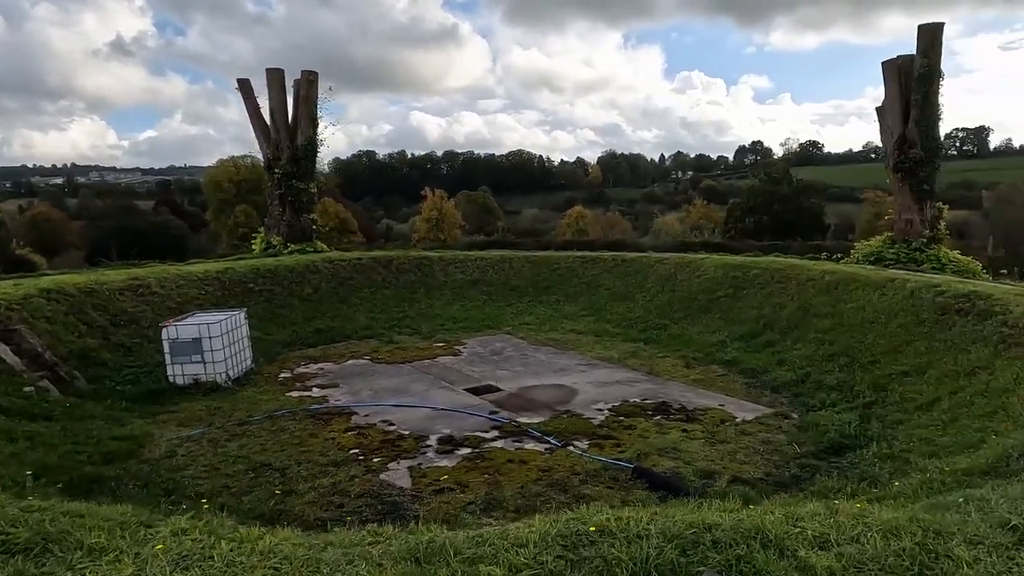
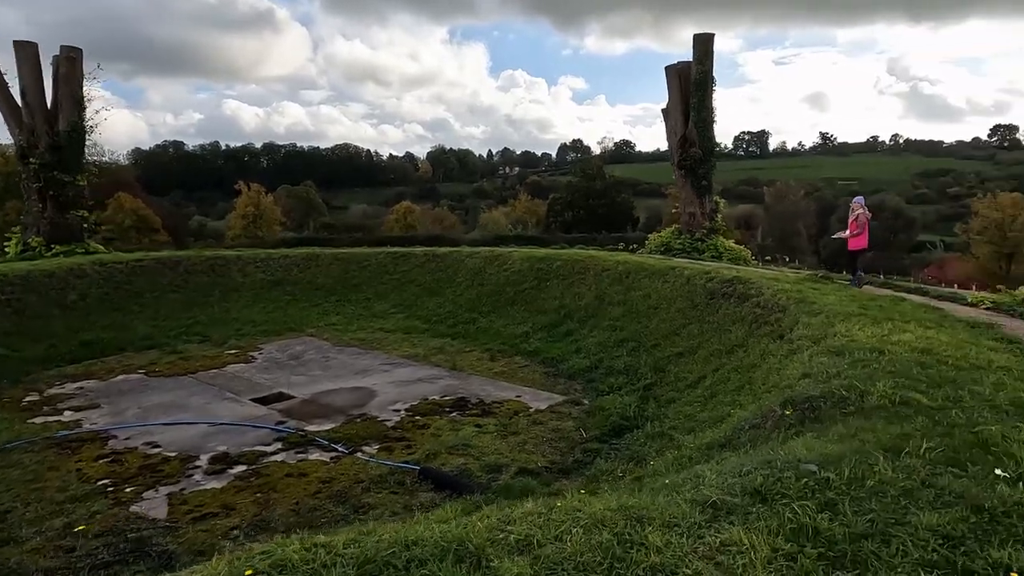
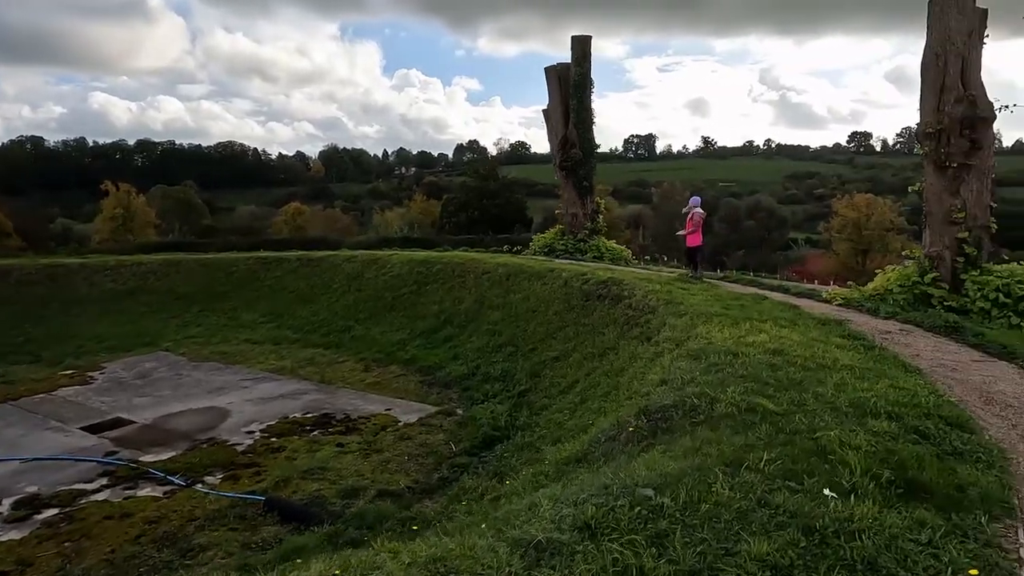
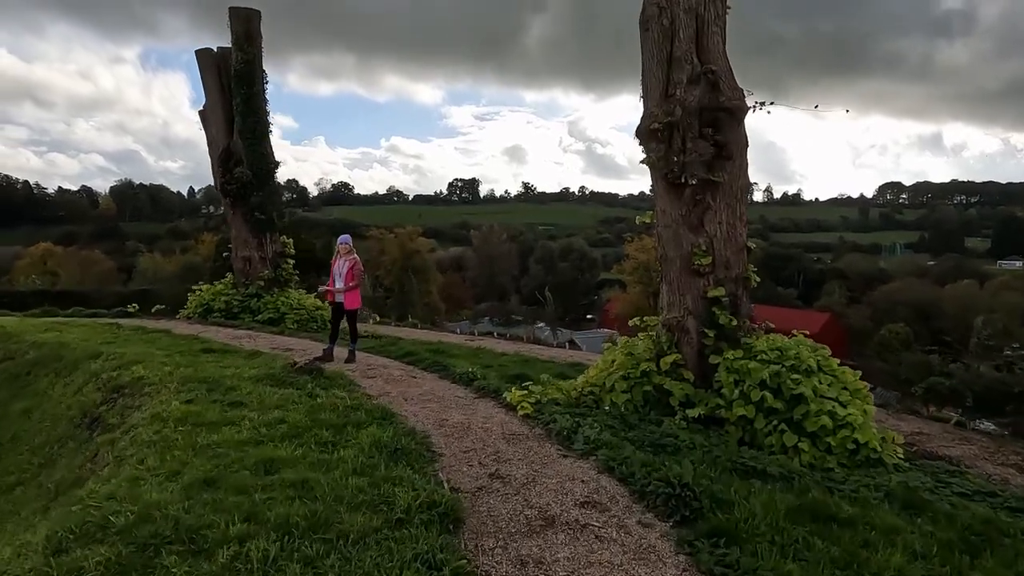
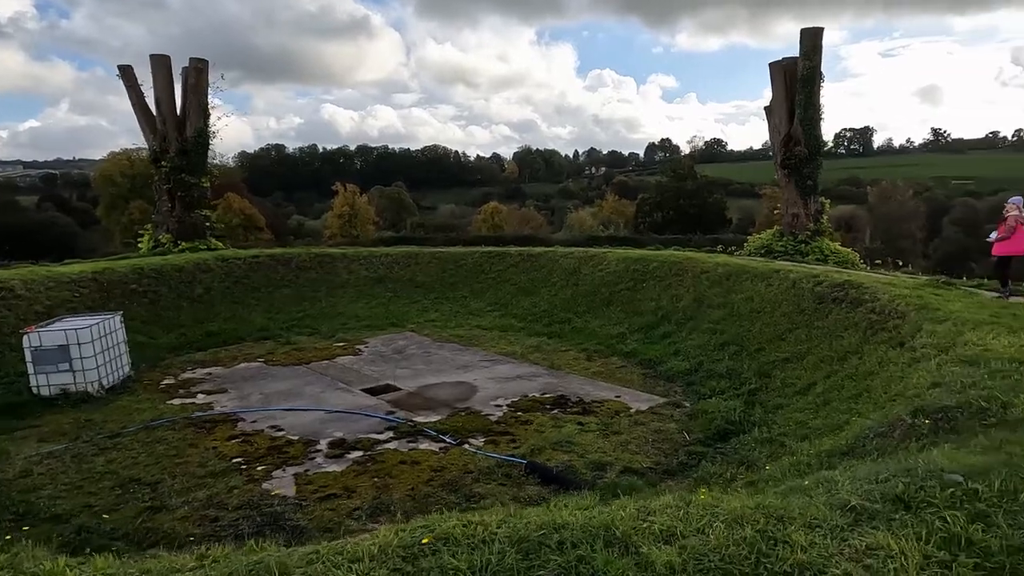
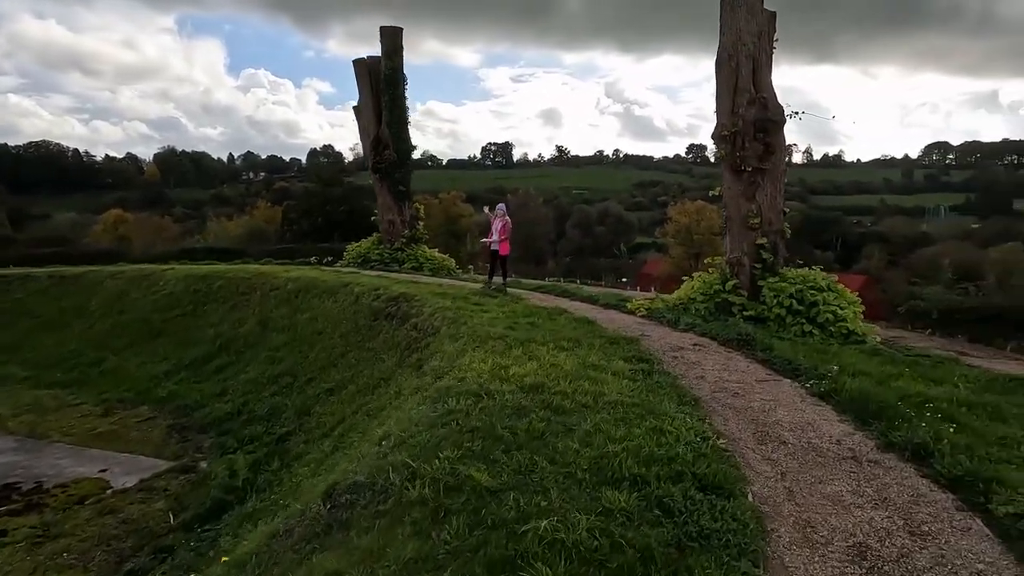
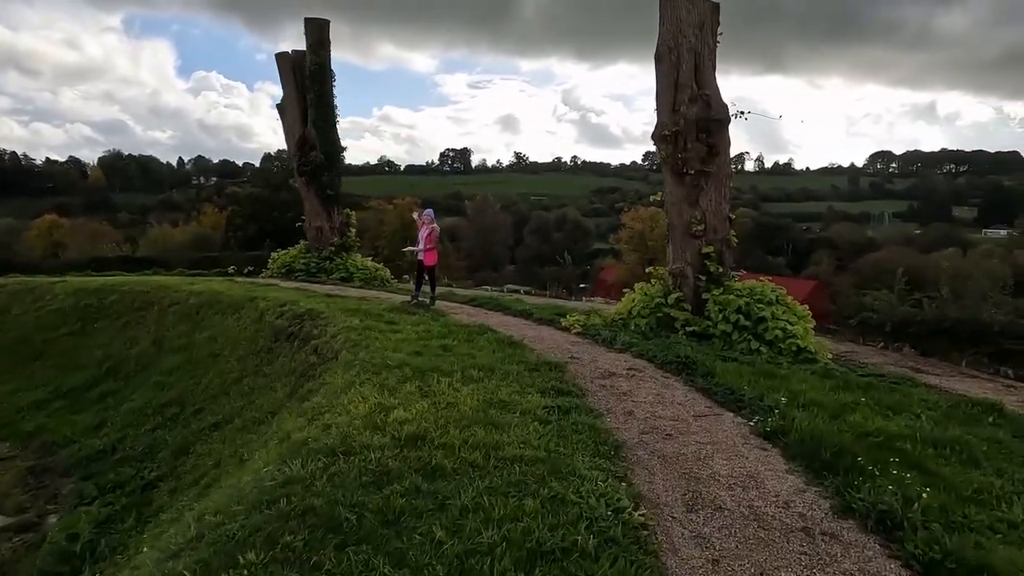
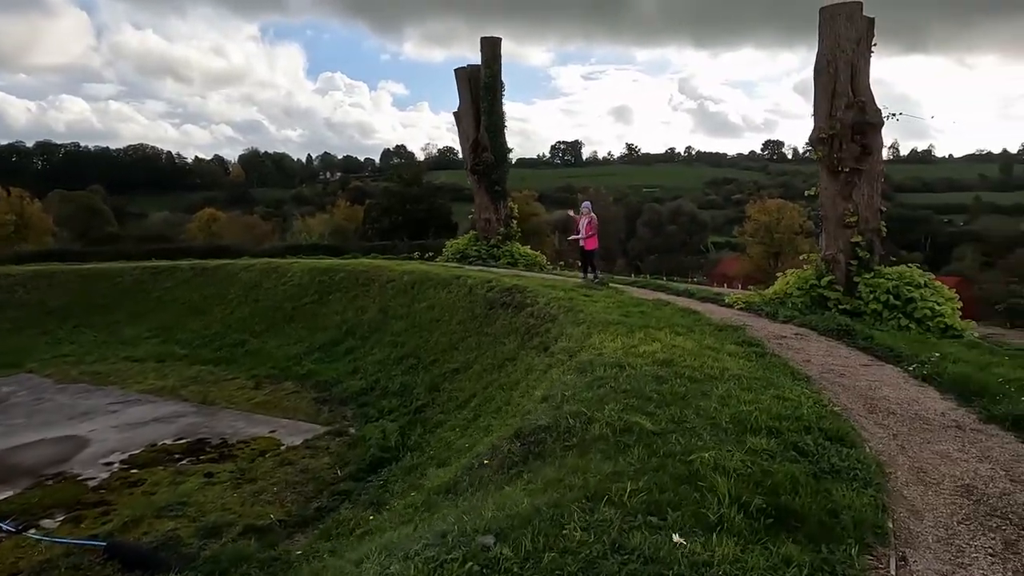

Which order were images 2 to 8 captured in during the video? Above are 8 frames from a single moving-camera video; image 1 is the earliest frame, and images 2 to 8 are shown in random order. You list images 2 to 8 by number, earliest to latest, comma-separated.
5, 2, 3, 8, 6, 7, 4
